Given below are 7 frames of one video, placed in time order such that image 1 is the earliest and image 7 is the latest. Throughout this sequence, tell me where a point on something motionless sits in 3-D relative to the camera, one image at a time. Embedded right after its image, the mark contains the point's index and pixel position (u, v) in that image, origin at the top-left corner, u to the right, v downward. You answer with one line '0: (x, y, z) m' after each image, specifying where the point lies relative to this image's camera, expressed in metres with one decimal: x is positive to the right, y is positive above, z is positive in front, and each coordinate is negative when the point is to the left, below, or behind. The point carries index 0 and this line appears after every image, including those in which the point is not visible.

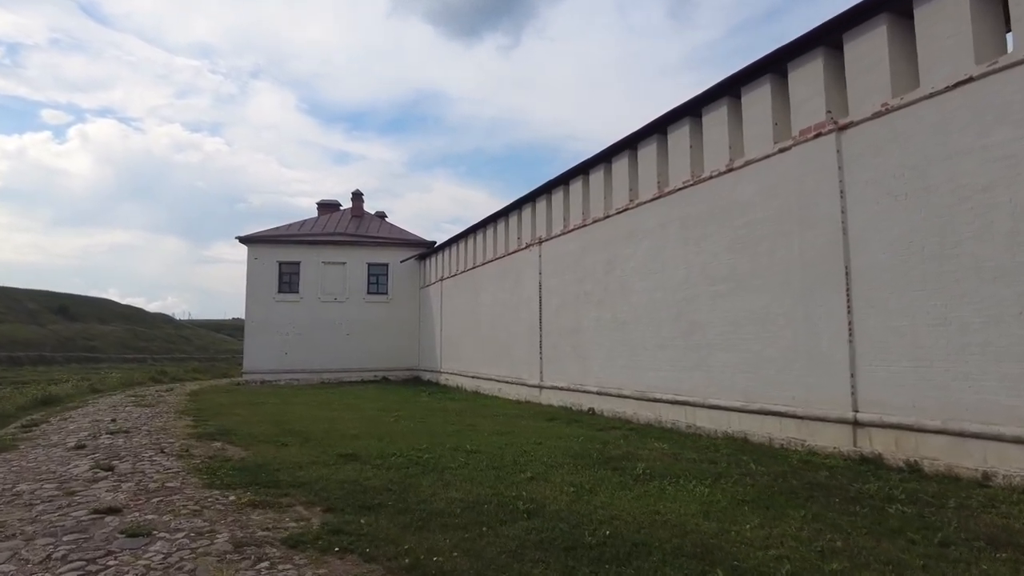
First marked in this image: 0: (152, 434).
0: (-4.6, -1.9, +7.7) m
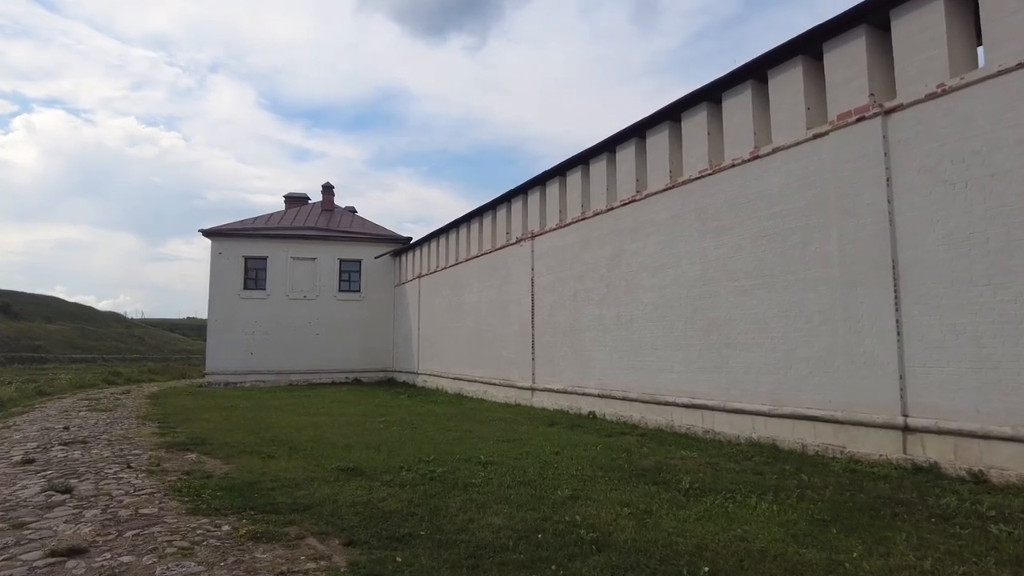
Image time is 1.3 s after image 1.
0: (-4.4, -1.7, +6.7) m
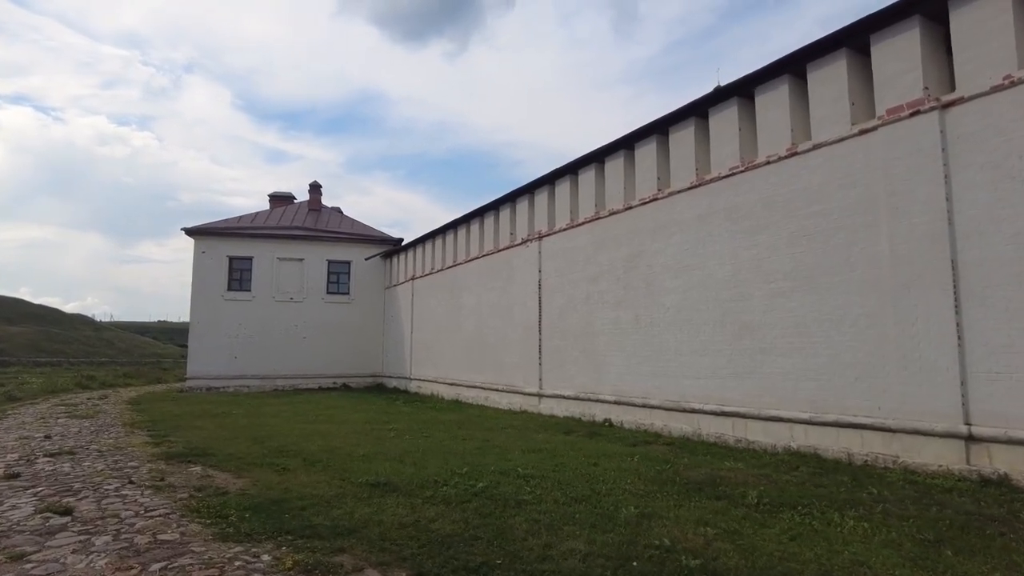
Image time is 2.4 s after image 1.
0: (-4.1, -1.7, +6.1) m
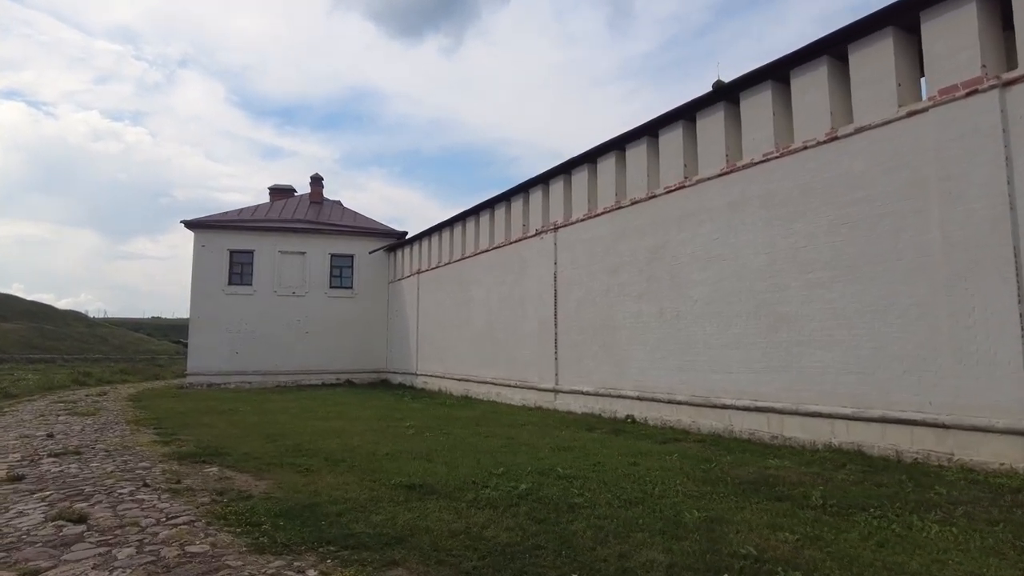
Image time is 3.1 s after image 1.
0: (-3.8, -1.6, +5.8) m
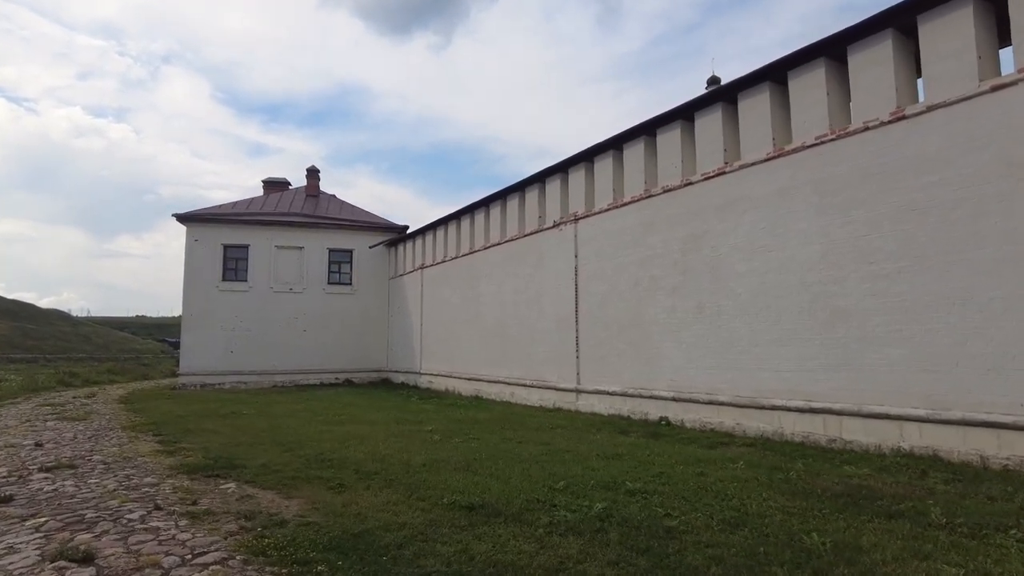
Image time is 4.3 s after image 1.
0: (-3.4, -1.5, +5.1) m
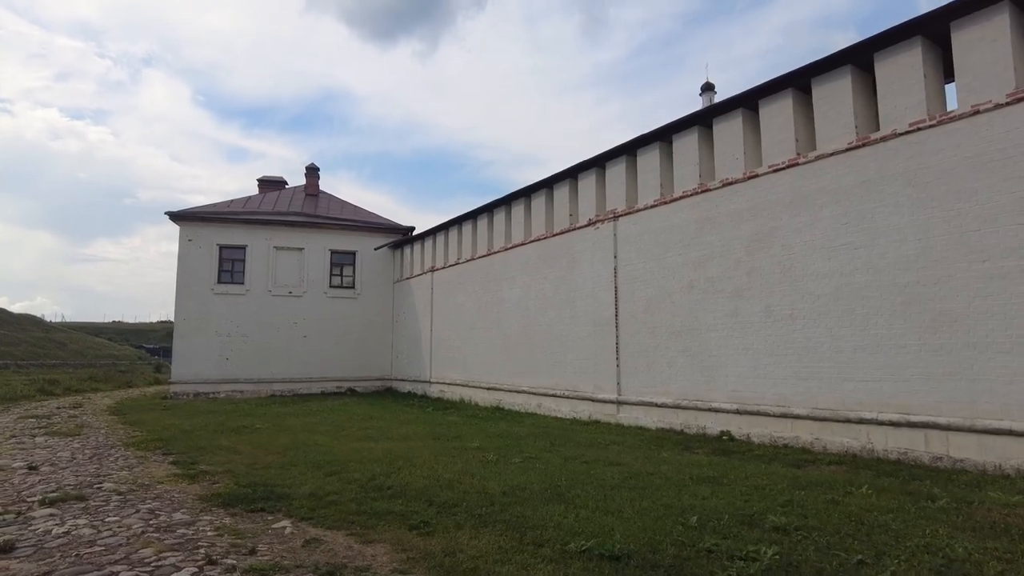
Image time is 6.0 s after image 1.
0: (-2.7, -1.5, +4.2) m
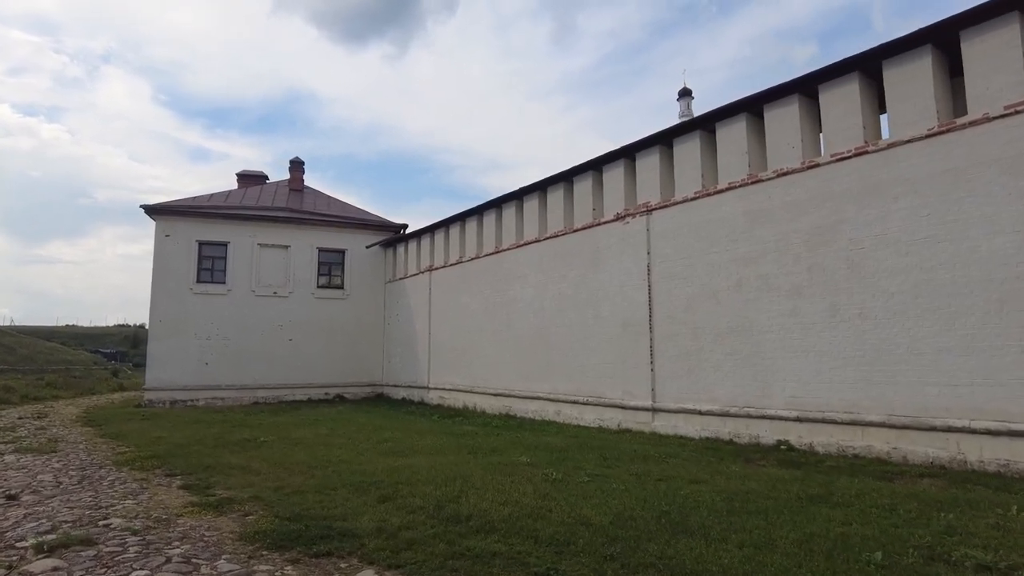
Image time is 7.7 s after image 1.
0: (-2.0, -1.4, +3.3) m
